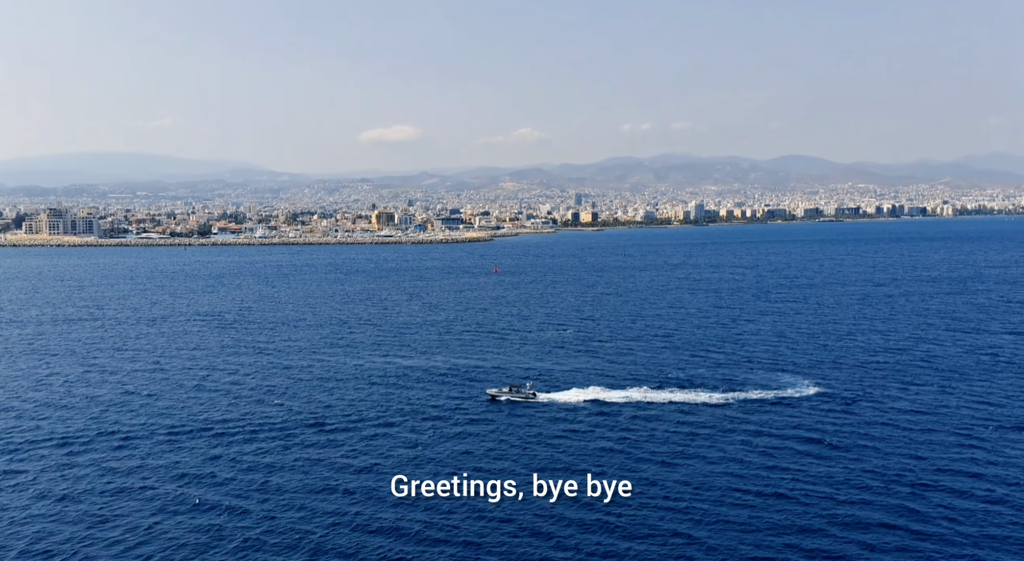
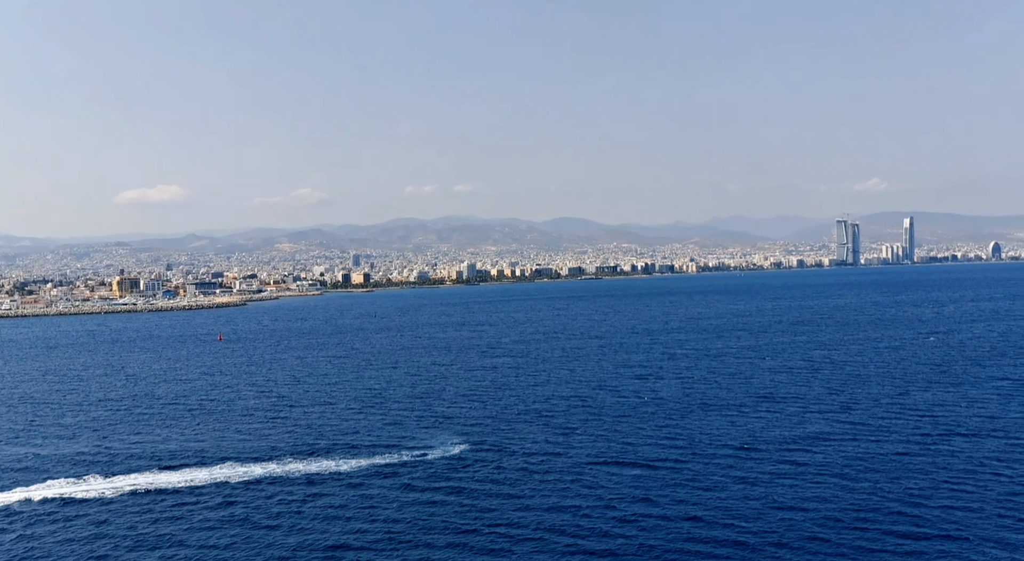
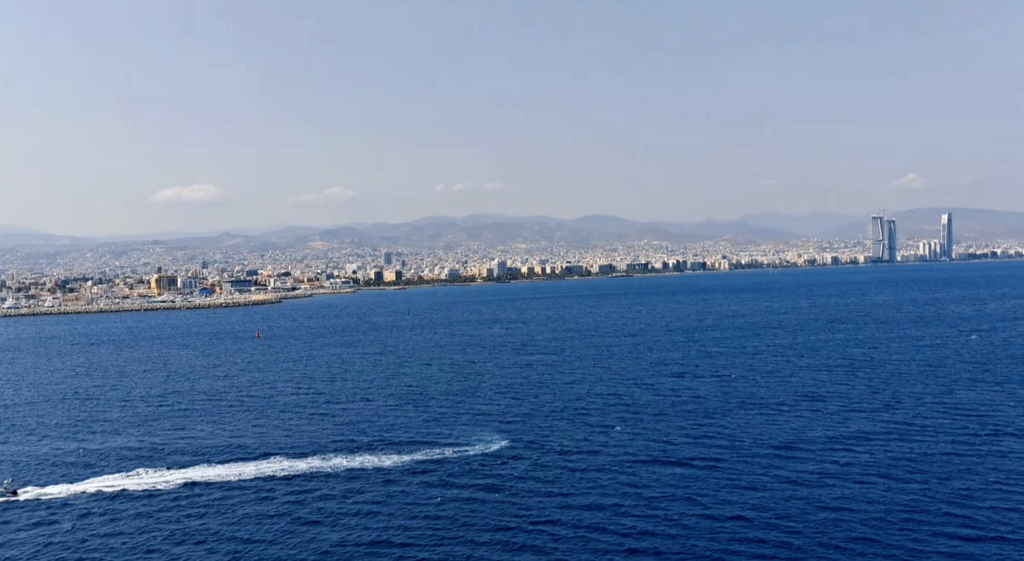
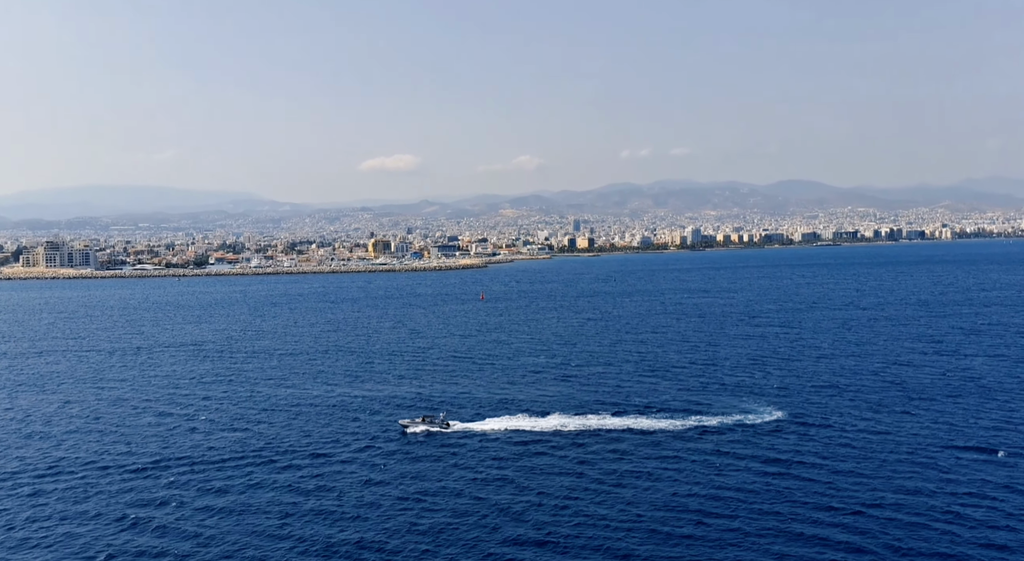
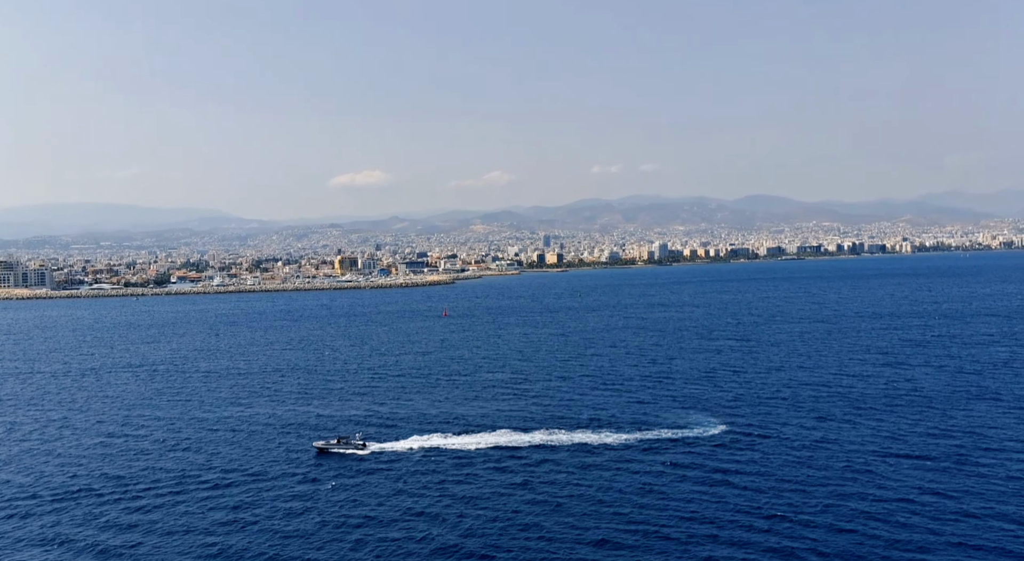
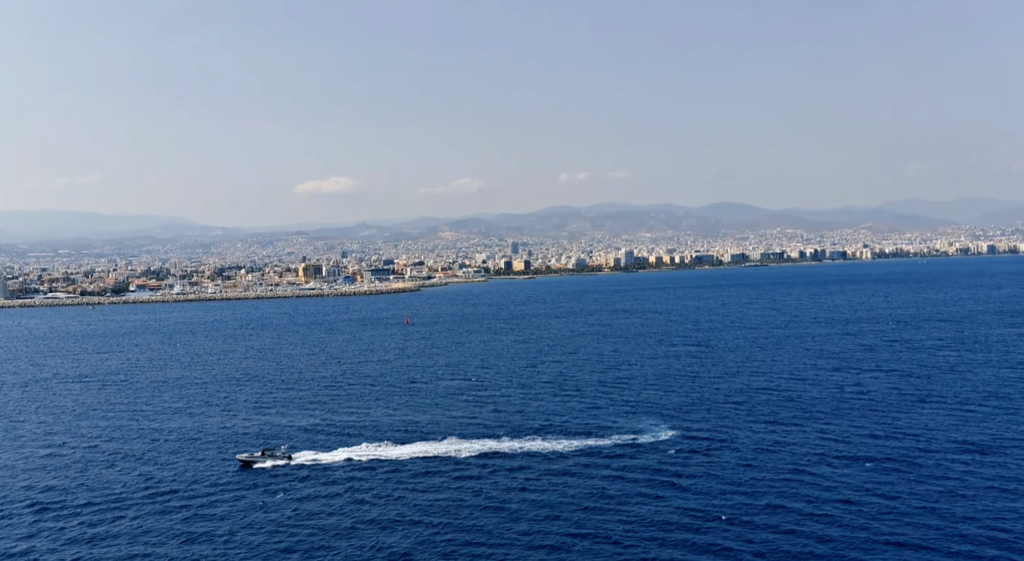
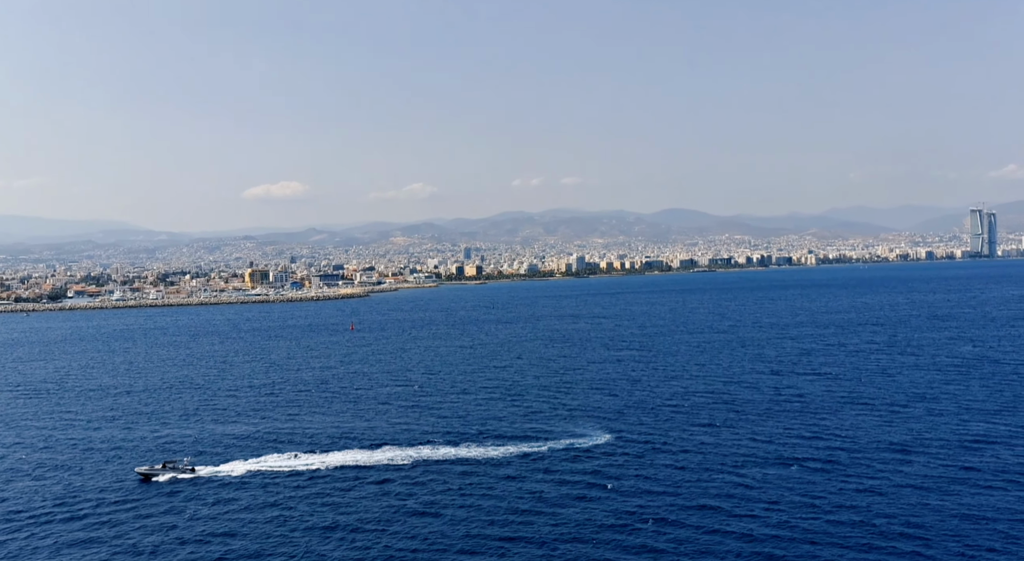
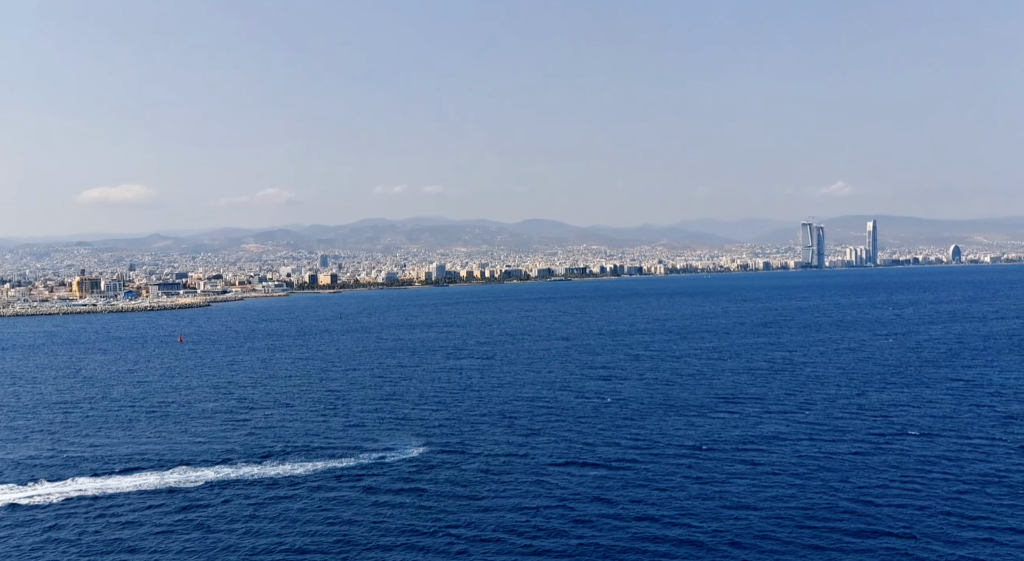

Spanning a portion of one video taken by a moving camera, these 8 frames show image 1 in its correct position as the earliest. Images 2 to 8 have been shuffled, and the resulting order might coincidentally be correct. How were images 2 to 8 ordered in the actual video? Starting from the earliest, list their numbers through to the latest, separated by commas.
4, 5, 6, 7, 3, 2, 8
